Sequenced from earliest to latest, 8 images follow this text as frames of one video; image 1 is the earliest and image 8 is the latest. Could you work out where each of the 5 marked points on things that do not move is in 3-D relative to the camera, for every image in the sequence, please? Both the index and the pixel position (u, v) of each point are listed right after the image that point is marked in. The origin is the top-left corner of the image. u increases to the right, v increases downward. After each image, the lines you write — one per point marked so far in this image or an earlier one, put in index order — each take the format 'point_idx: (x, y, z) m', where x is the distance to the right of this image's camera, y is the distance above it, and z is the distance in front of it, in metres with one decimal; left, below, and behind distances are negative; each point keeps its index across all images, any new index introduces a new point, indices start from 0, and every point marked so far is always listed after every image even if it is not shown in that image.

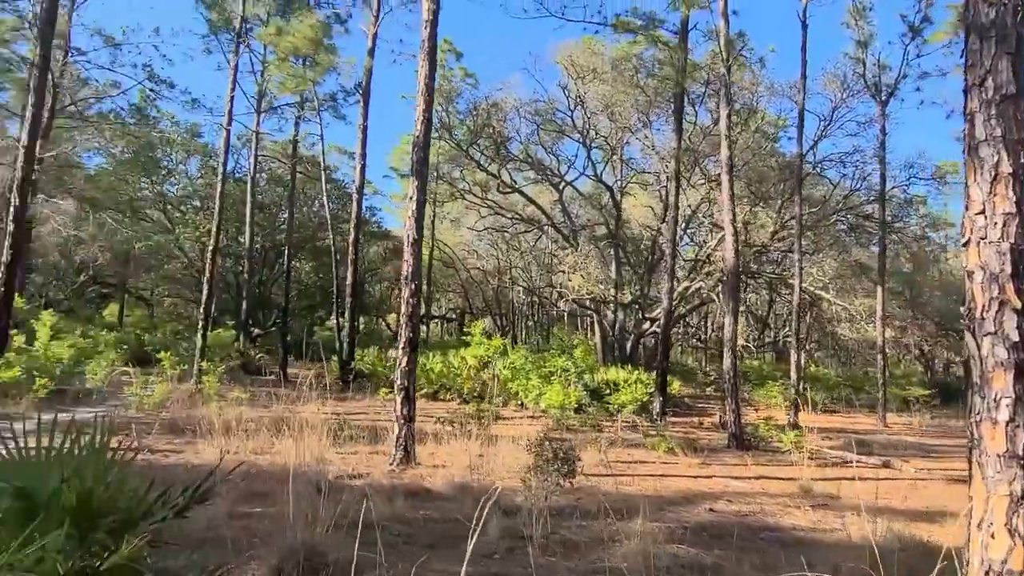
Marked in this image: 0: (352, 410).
0: (-2.8, -2.2, +12.9) m
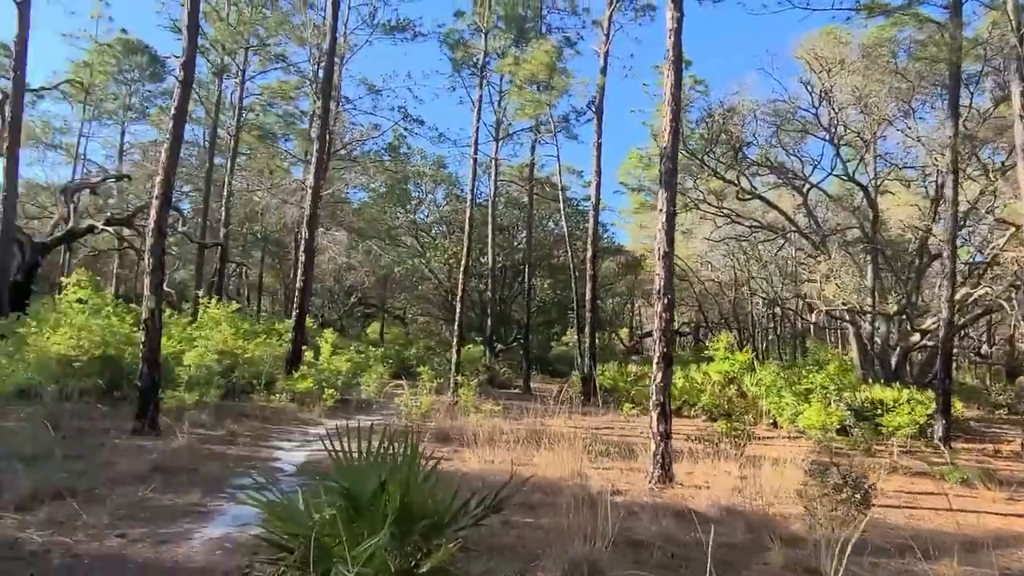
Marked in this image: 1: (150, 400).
0: (+1.5, -2.4, +13.0) m
1: (-4.3, -1.3, +8.6) m
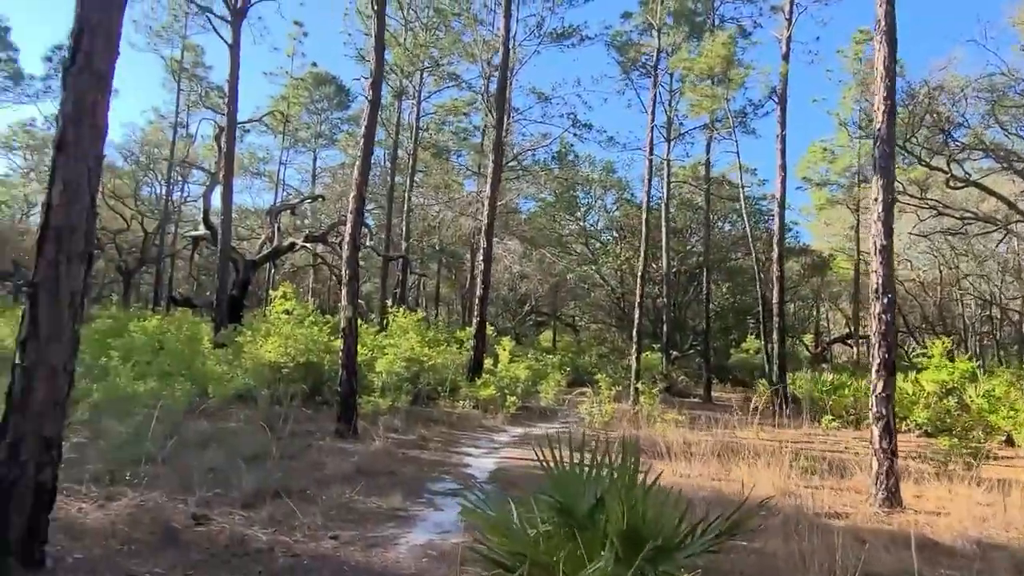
0: (+4.6, -2.5, +12.0) m
1: (-2.0, -1.4, +9.0) m
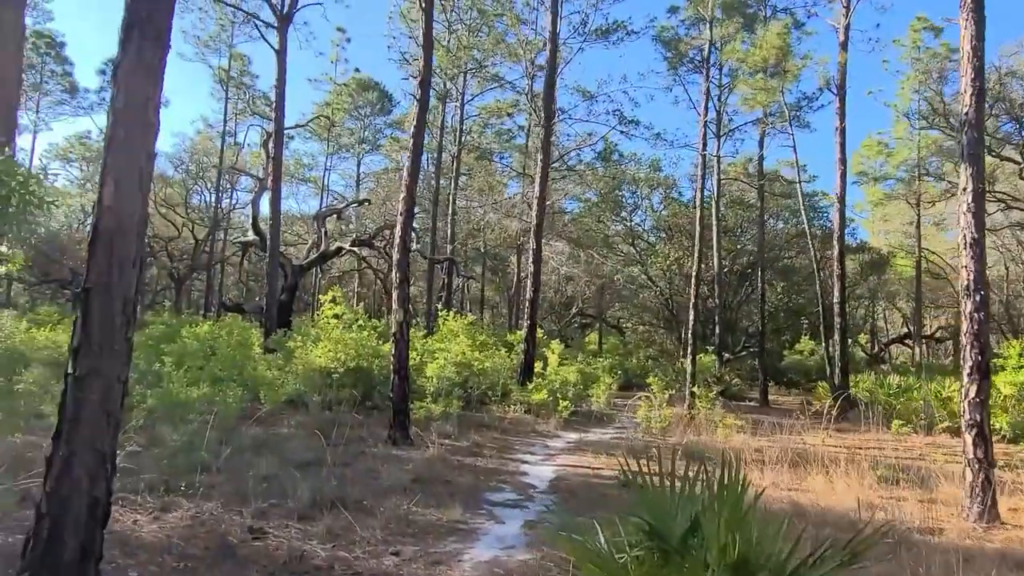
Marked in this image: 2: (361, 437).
0: (+5.5, -2.4, +11.4) m
1: (-1.3, -1.5, +8.8) m
2: (-1.9, -1.9, +9.0) m
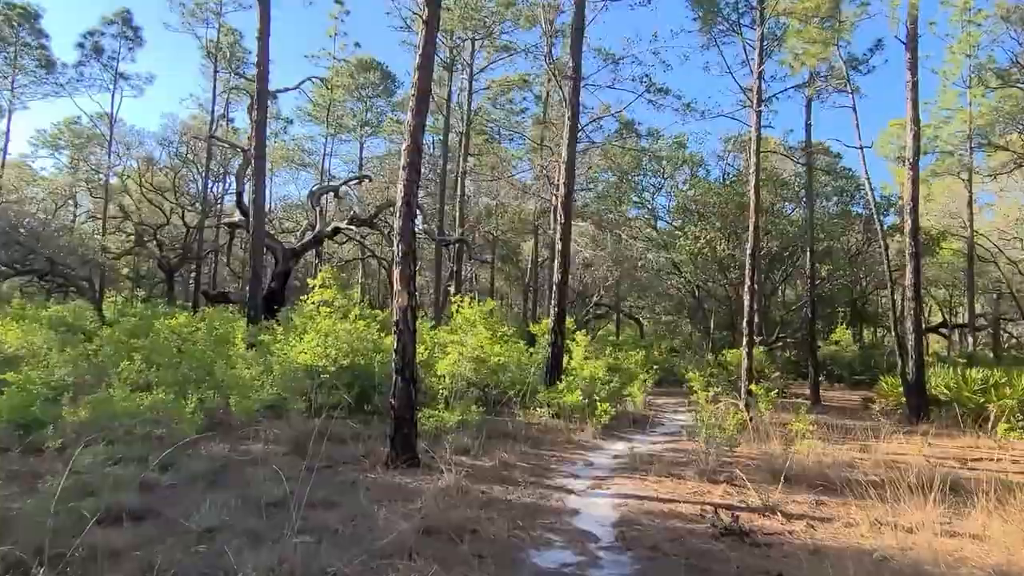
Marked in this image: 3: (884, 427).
0: (+5.9, -2.1, +9.4) m
1: (-1.0, -1.2, +6.8) m
2: (-1.5, -1.6, +7.0) m
3: (+5.9, -2.2, +11.5) m
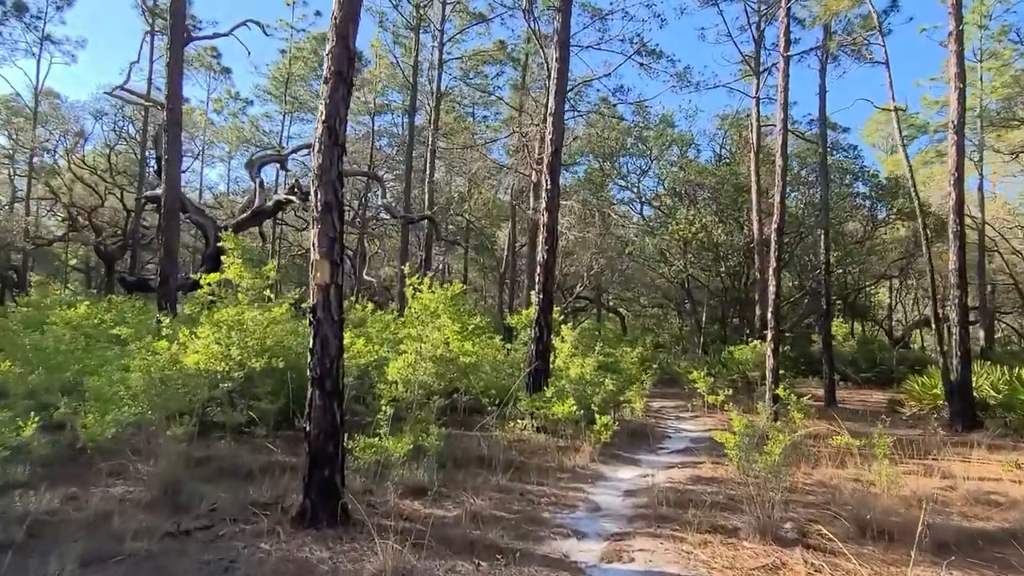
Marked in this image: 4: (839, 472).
0: (+5.6, -1.9, +7.4) m
1: (-1.2, -1.1, +4.5) m
2: (-1.7, -1.4, +4.8) m
3: (+5.5, -2.0, +9.5) m
4: (+3.1, -1.7, +6.9) m
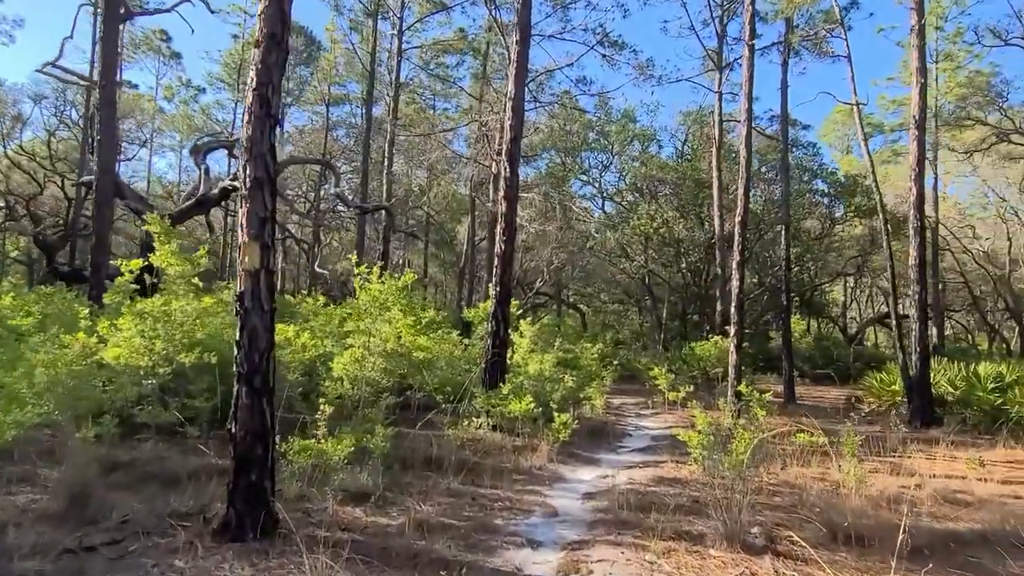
0: (+5.2, -1.9, +7.3) m
1: (-1.4, -1.0, +4.1) m
2: (-2.0, -1.3, +4.3) m
3: (+5.0, -1.9, +9.4) m
4: (+2.6, -1.6, +6.6) m
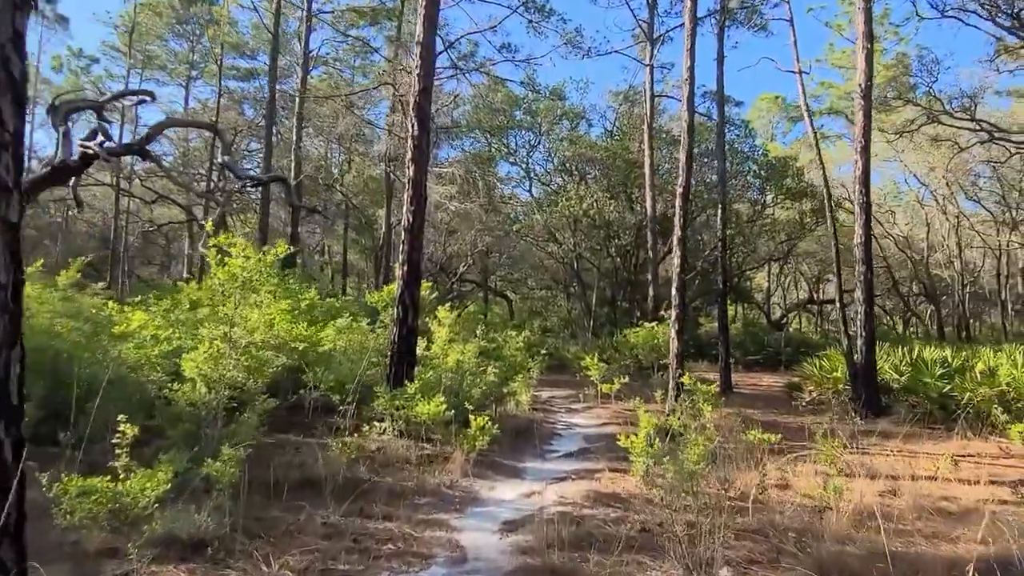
0: (+4.4, -1.6, +6.5) m
1: (-1.9, -0.8, +2.7) m
2: (-2.5, -1.2, +2.8) m
3: (+4.0, -1.7, +8.6) m
4: (+1.9, -1.5, +5.6) m
